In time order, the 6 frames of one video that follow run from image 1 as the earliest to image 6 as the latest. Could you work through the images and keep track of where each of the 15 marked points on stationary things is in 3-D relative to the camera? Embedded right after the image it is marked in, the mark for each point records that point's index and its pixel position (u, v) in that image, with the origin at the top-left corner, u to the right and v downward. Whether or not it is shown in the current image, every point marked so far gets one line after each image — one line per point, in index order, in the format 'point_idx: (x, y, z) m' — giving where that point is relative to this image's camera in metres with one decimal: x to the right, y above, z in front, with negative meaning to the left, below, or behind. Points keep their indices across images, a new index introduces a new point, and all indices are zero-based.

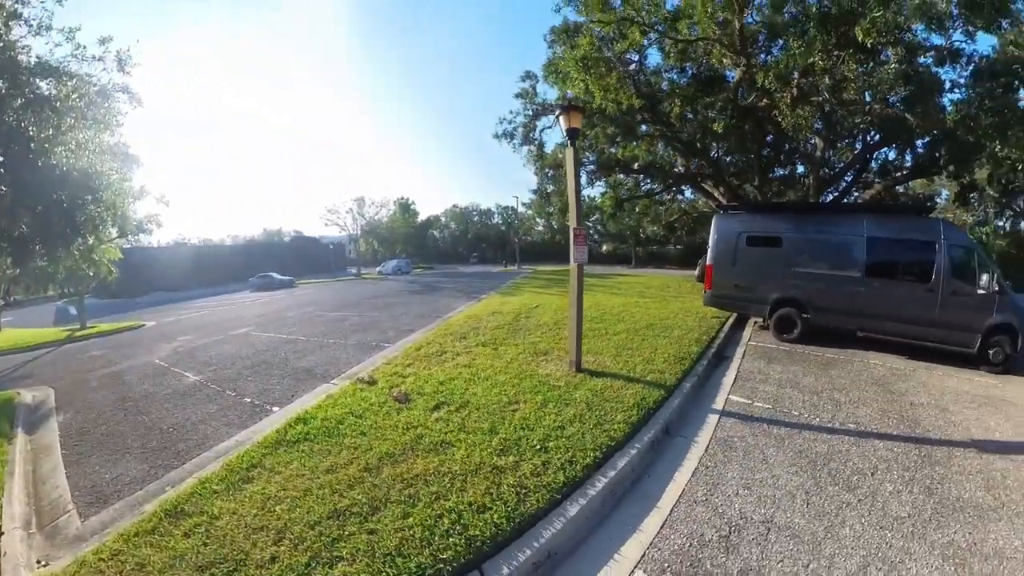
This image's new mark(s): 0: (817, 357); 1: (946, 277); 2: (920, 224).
0: (+4.9, -1.1, +6.6) m
1: (+6.8, +0.2, +6.5) m
2: (+6.7, +1.0, +6.8) m
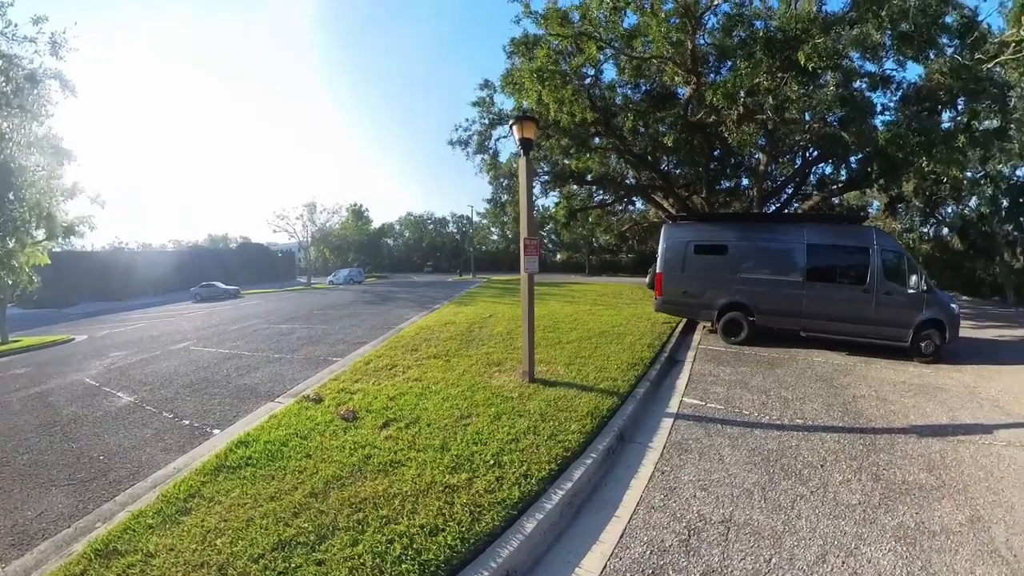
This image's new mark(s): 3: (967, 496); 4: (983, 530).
0: (+4.1, -1.1, +6.9) m
1: (+6.1, +0.1, +7.0) m
2: (+5.9, +1.0, +7.3) m
3: (+3.6, -1.6, +3.2) m
4: (+3.3, -1.6, +2.9) m
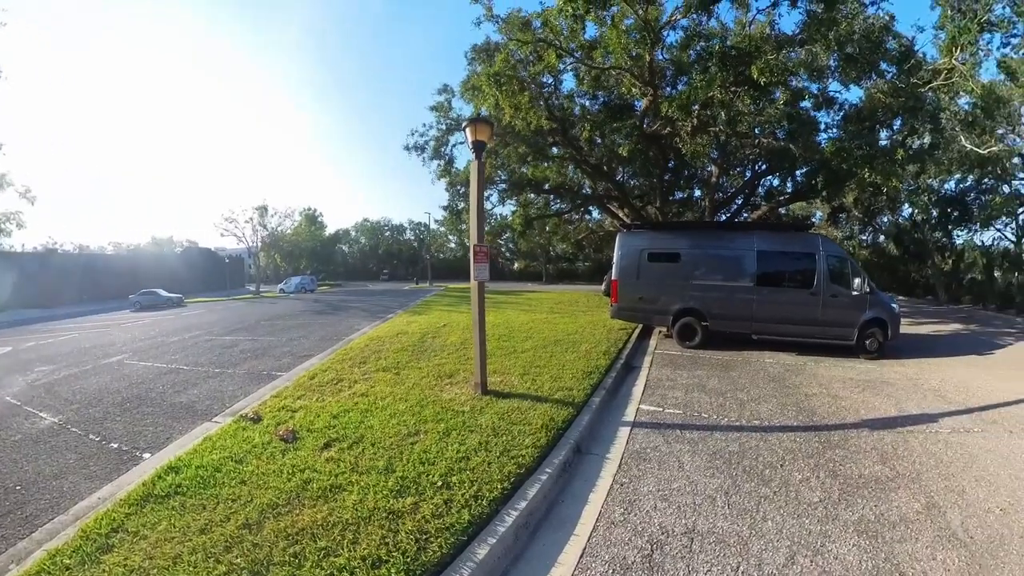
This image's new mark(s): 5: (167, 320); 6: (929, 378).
0: (+3.4, -1.2, +7.0) m
1: (+5.4, +0.1, +7.4) m
2: (+5.2, +0.9, +7.7) m
3: (+3.2, -1.6, +3.3) m
4: (+3.0, -1.7, +2.9) m
5: (-15.4, -1.5, +18.2) m
6: (+6.1, -1.4, +6.1) m
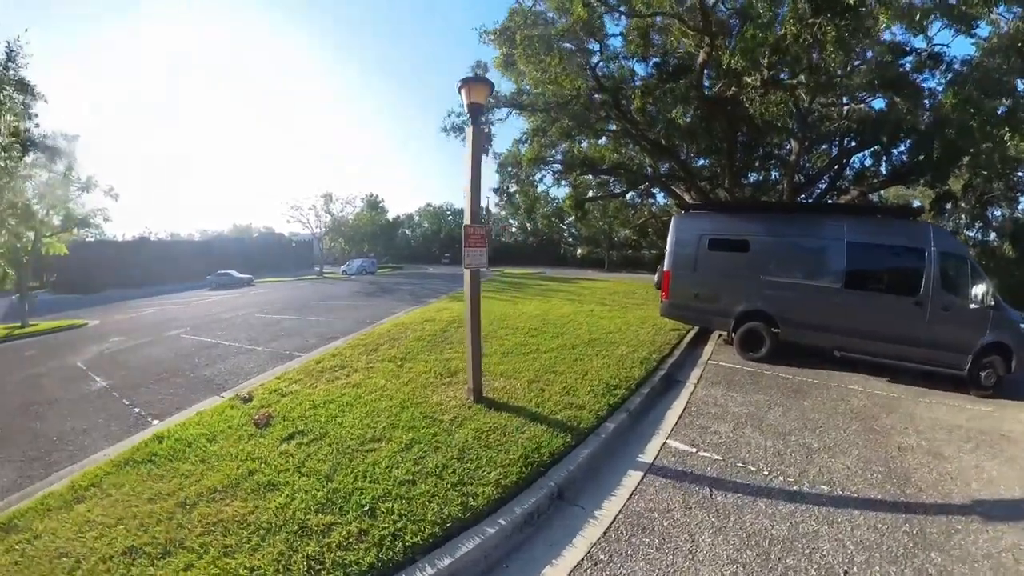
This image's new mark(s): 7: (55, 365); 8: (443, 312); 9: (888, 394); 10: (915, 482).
0: (+3.6, -1.2, +5.6) m
1: (+5.6, 0.0, +5.5) m
2: (+5.5, +0.9, +5.8) m
3: (+2.8, -1.8, +2.0) m
4: (+2.5, -1.8, +1.6) m
5: (-13.0, -0.5, +19.7) m
6: (+6.1, -1.5, +4.2) m
7: (-12.3, -2.1, +11.2) m
8: (-1.8, -0.6, +10.7) m
9: (+4.5, -1.3, +5.0) m
10: (+3.2, -1.6, +3.3) m
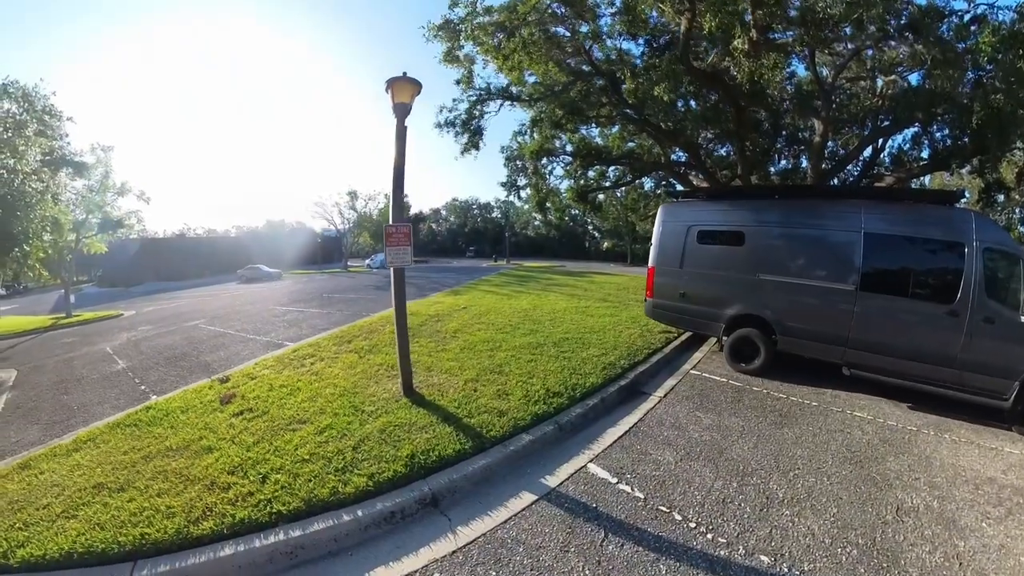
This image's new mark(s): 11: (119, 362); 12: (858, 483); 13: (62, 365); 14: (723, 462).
0: (+2.9, -1.2, +4.6) m
1: (+4.9, 0.0, +4.3) m
2: (+4.8, +0.8, +4.6) m
3: (+1.7, -1.8, +1.1) m
4: (+1.3, -1.8, +0.8) m
5: (-12.3, -0.1, +20.2) m
6: (+5.2, -1.6, +3.0) m
7: (-12.5, -1.8, +11.7) m
8: (-2.0, -0.5, +10.2) m
9: (+3.7, -1.3, +4.0) m
10: (+2.3, -1.6, +2.4) m
11: (-9.9, -1.9, +10.4) m
12: (+2.6, -1.5, +3.1) m
13: (-11.9, -2.0, +10.9) m
14: (+1.8, -1.4, +3.4) m
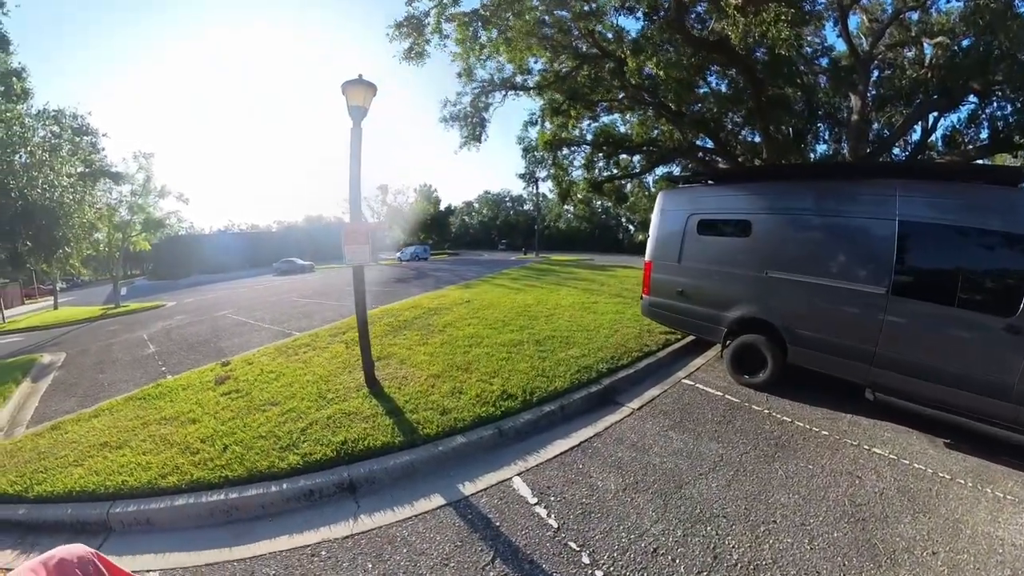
0: (+2.4, -1.3, +3.8) m
1: (+4.4, -0.1, +3.3) m
2: (+4.3, +0.8, +3.6) m
3: (+0.8, -1.9, +0.5) m
4: (+0.5, -1.9, +0.2) m
5: (-11.1, +0.3, +20.9) m
6: (+4.5, -1.7, +2.0) m
7: (-12.2, -1.6, +12.5) m
8: (-1.9, -0.4, +9.9) m
9: (+3.2, -1.4, +3.1) m
10: (+1.6, -1.7, +1.7) m
11: (-9.7, -1.7, +10.9) m
12: (+2.0, -1.5, +2.4) m
13: (-11.7, -1.8, +11.6) m
14: (+1.1, -1.5, +2.8) m
